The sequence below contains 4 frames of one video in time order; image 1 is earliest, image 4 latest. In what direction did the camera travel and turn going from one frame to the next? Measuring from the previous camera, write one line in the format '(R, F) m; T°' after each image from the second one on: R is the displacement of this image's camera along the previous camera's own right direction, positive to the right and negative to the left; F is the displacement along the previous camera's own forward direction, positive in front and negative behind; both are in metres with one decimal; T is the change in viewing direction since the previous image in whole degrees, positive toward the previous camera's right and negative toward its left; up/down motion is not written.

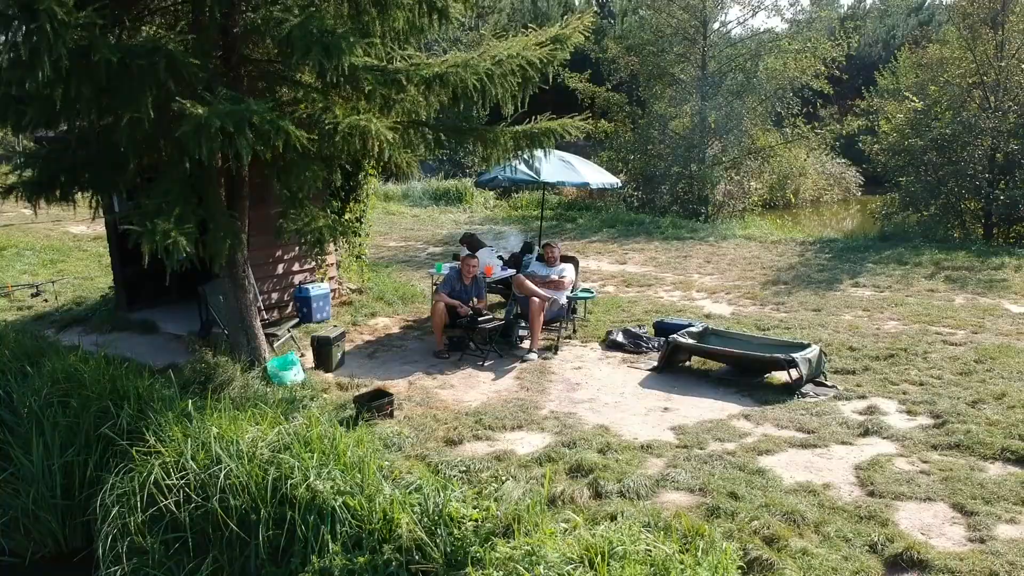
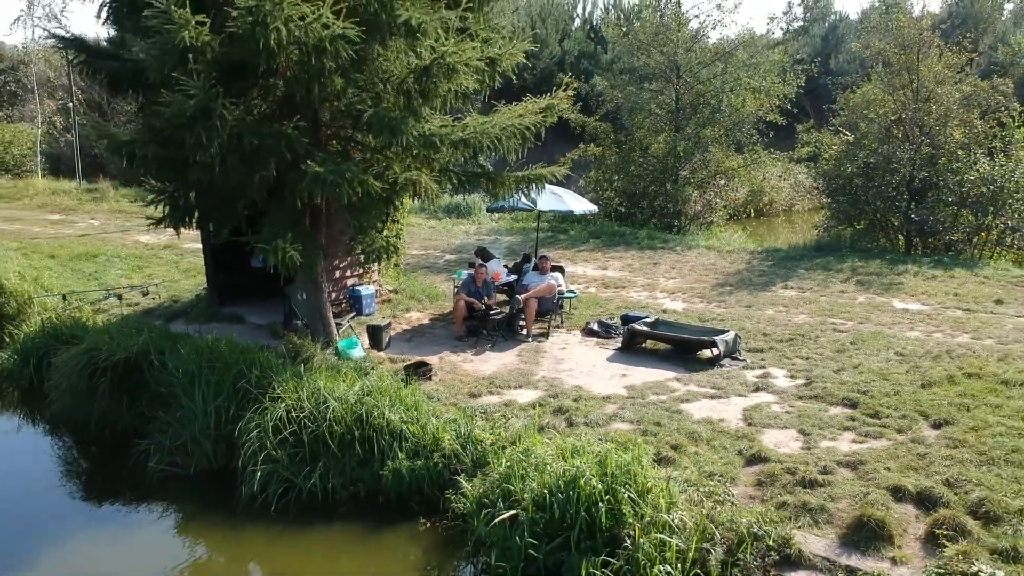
(0.0, -2.1) m; 0°
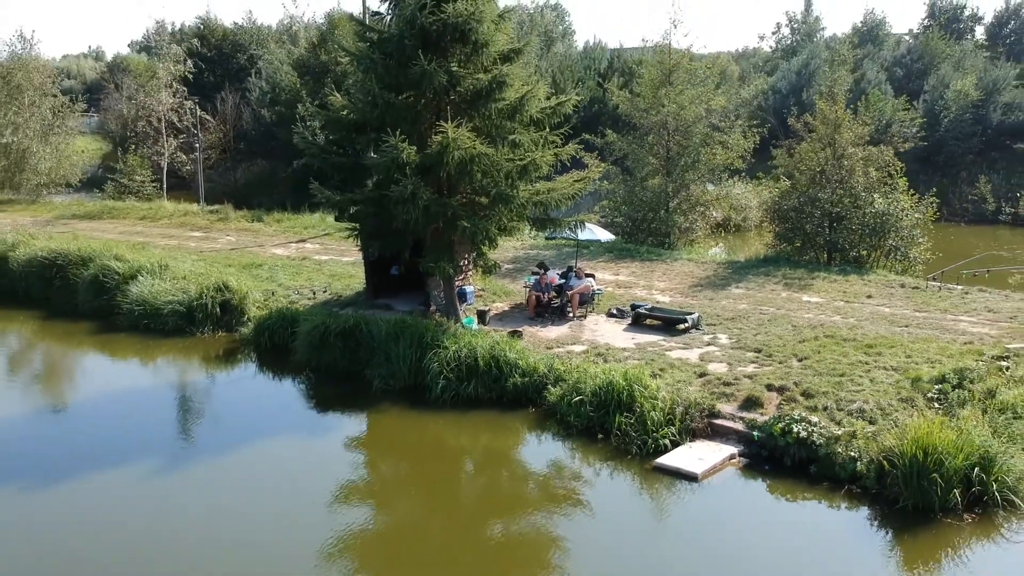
(-0.7, -5.3) m; 0°
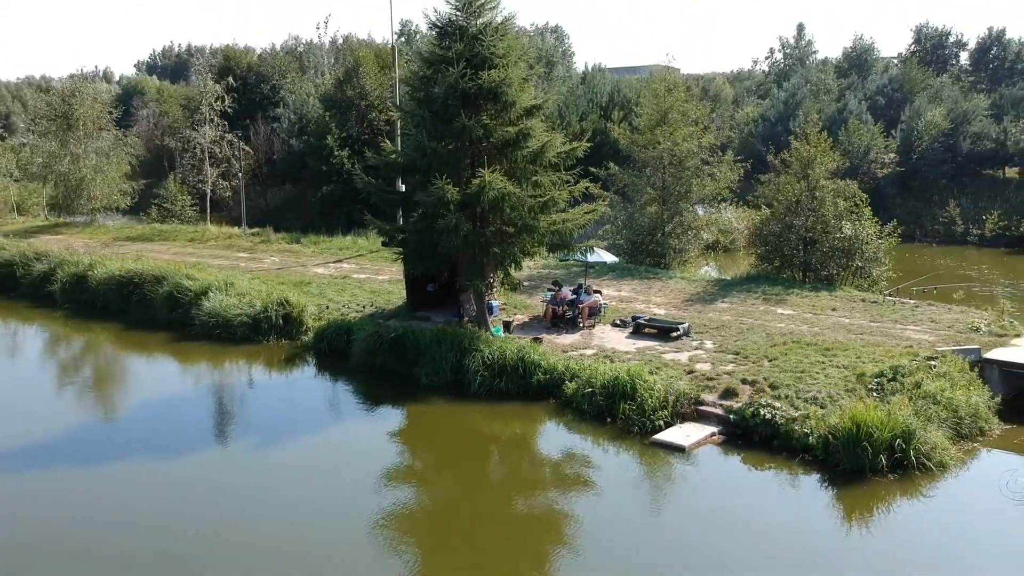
(-0.3, -2.6) m; 0°
